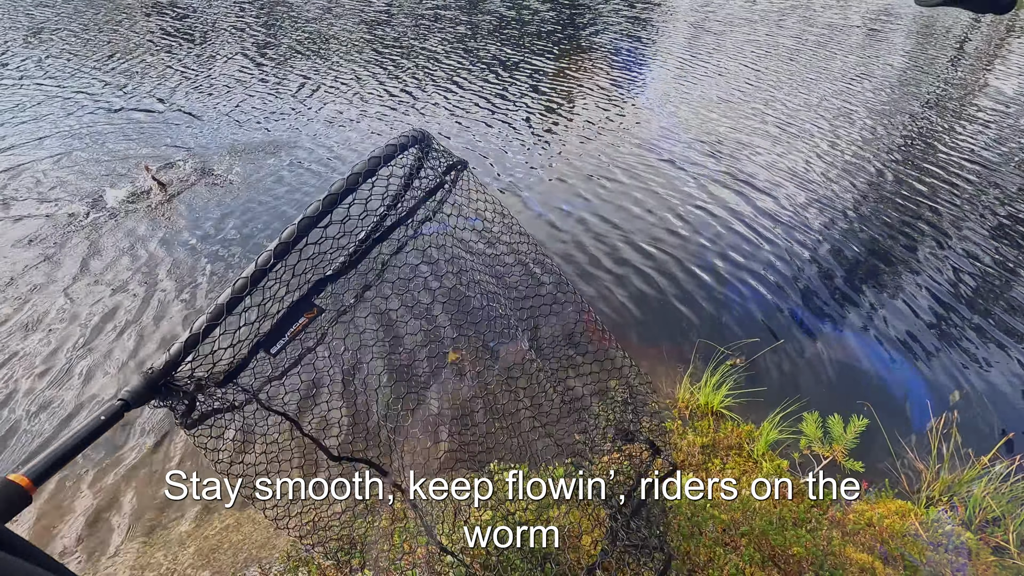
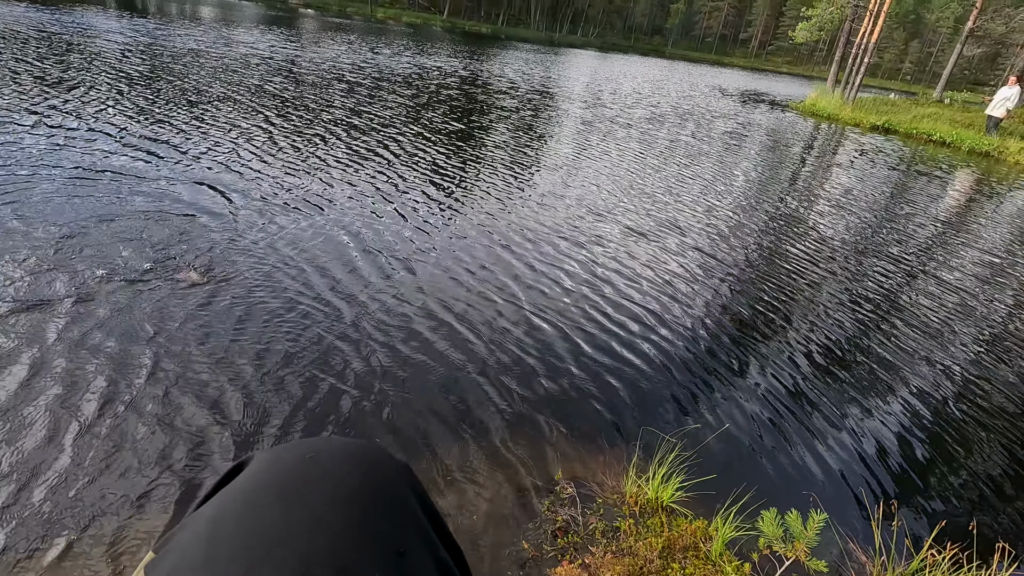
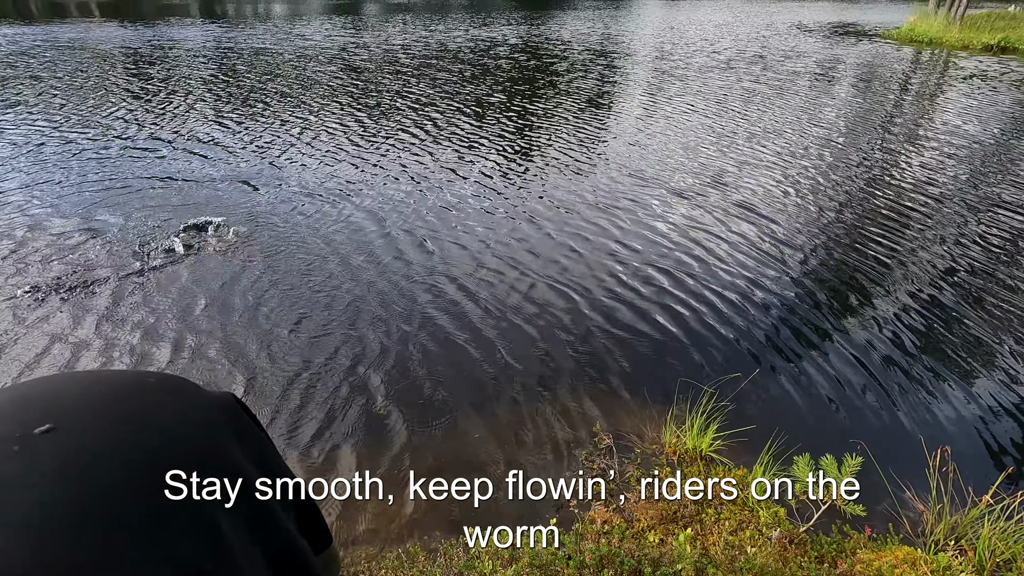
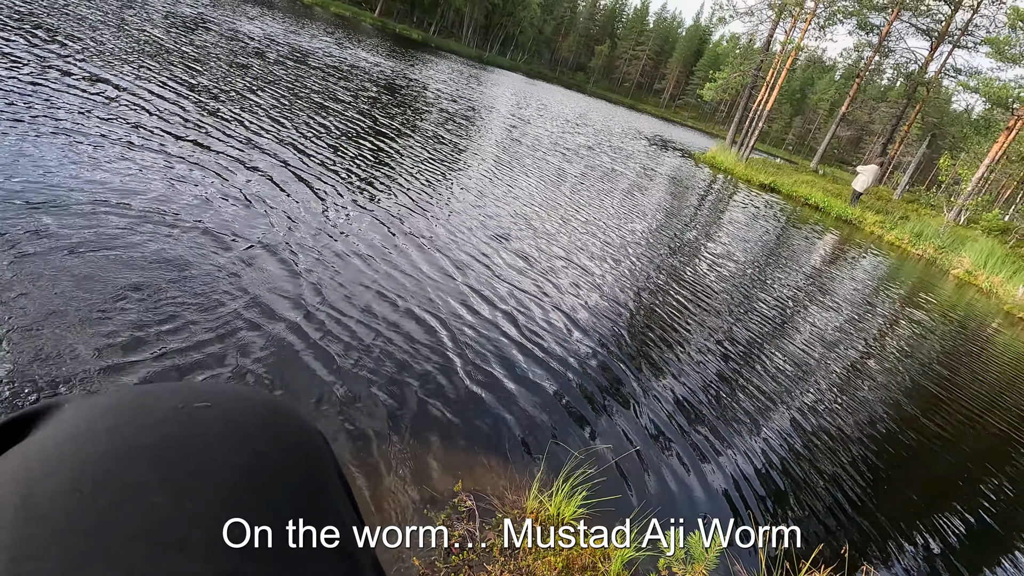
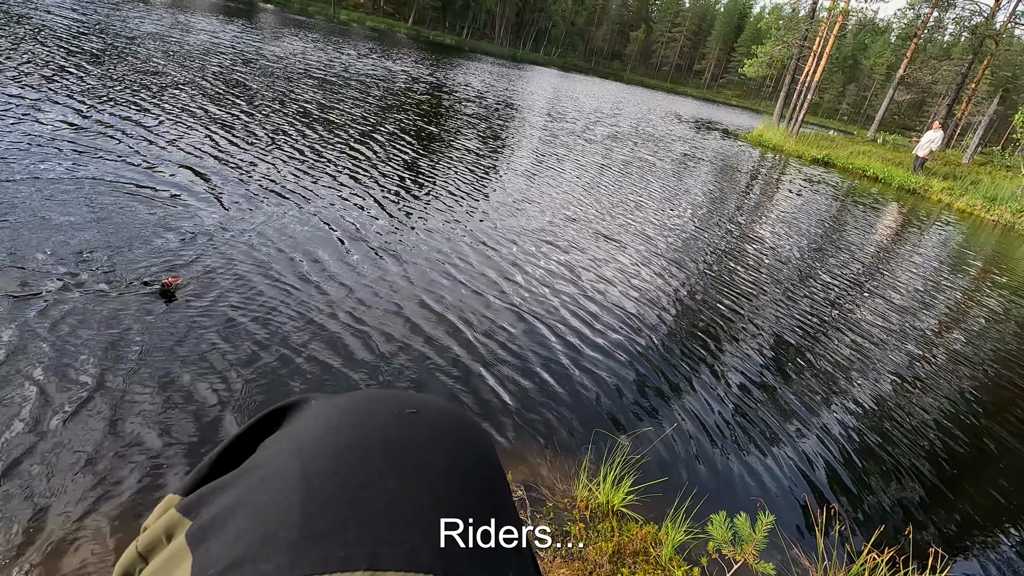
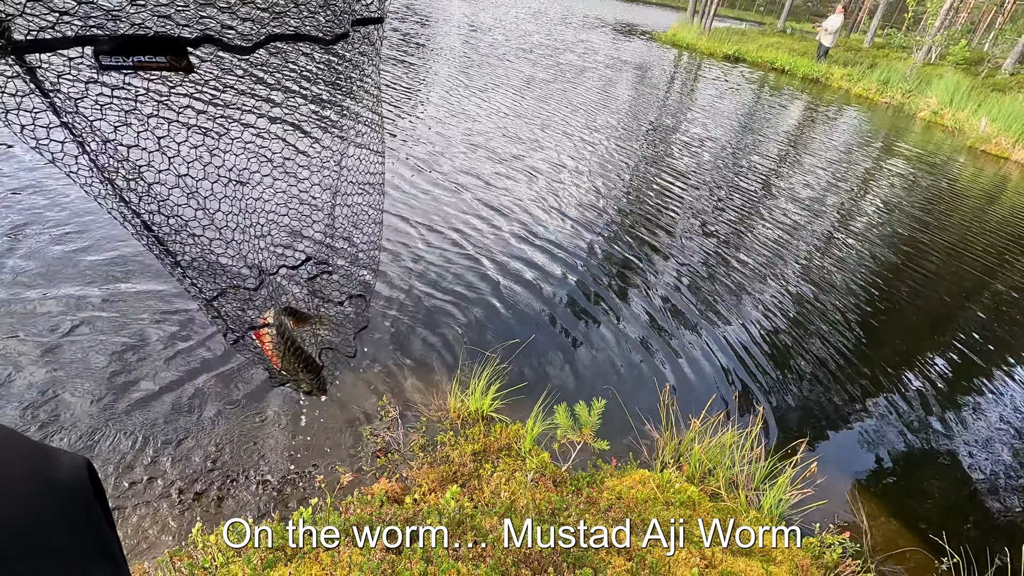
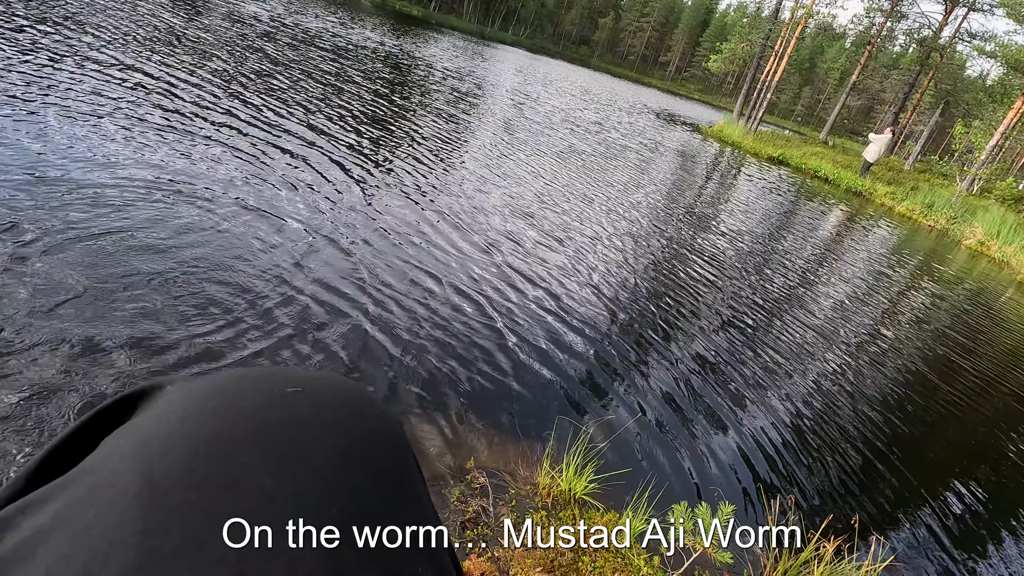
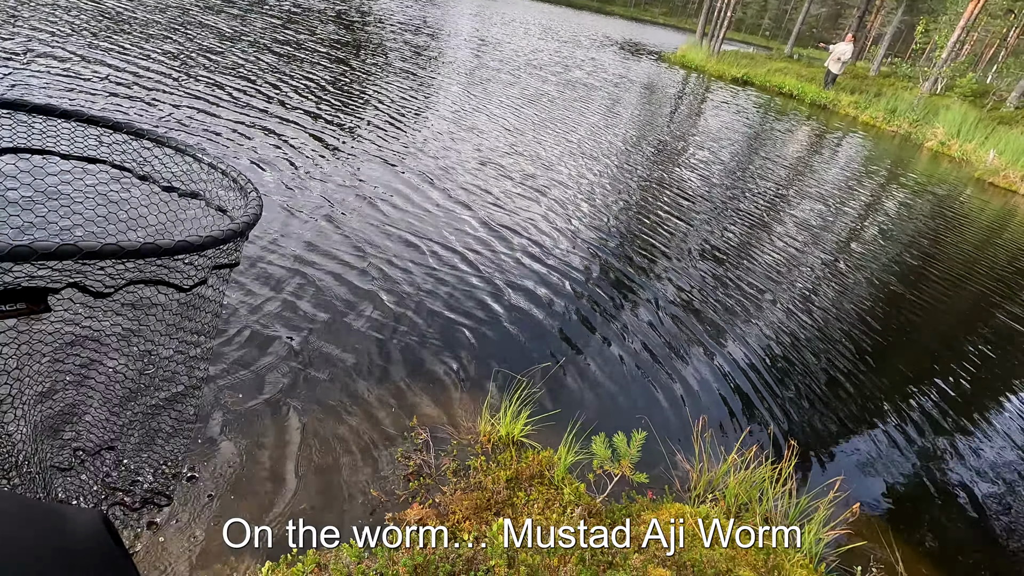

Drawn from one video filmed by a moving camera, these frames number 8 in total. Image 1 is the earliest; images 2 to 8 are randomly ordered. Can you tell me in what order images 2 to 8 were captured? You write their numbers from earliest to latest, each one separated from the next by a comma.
3, 2, 5, 4, 7, 8, 6
